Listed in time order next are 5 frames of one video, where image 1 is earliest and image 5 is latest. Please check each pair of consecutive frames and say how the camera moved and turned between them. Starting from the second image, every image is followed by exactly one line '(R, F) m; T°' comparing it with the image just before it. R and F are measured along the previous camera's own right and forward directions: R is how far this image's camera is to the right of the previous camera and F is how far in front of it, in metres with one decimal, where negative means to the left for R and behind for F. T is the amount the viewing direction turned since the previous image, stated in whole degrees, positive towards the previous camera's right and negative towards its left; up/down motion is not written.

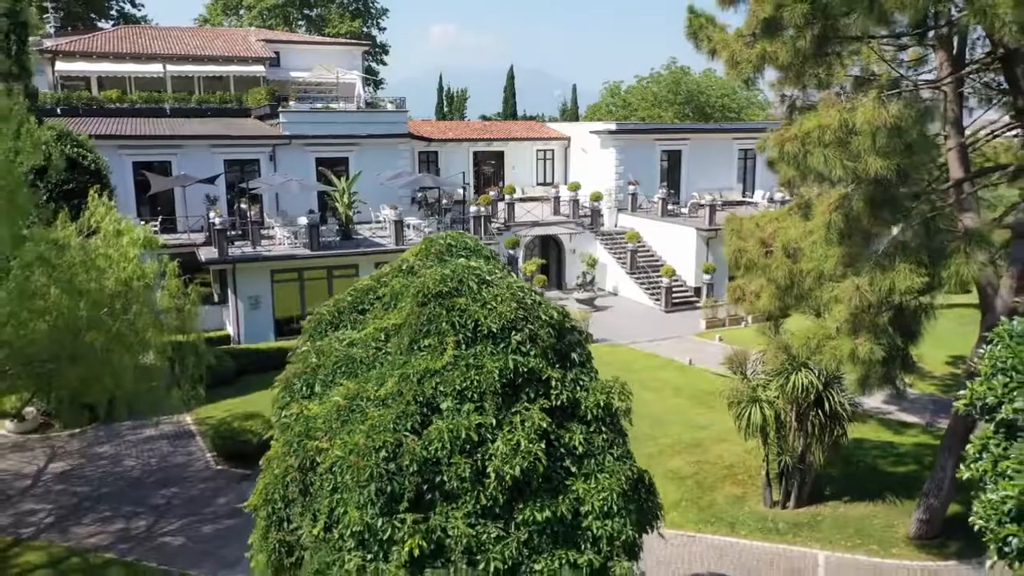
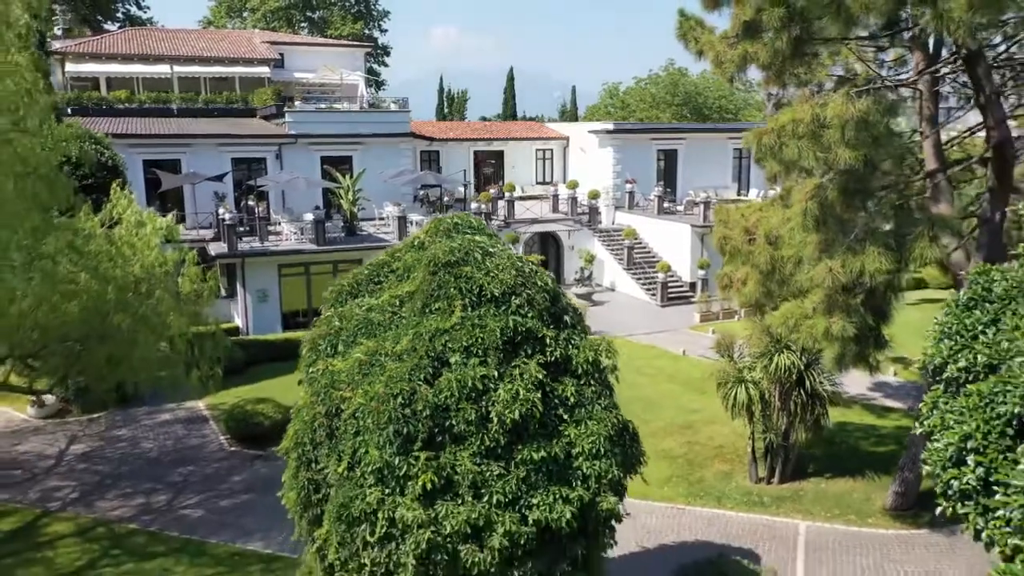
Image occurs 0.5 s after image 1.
(0.0, -0.7) m; 0°
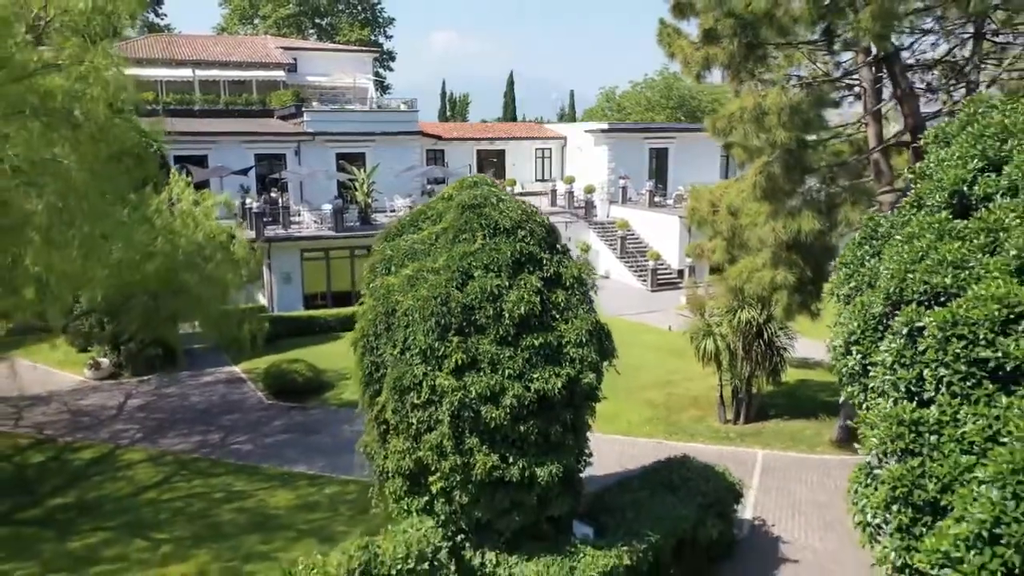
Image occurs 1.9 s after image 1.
(-0.1, -2.2) m; 0°
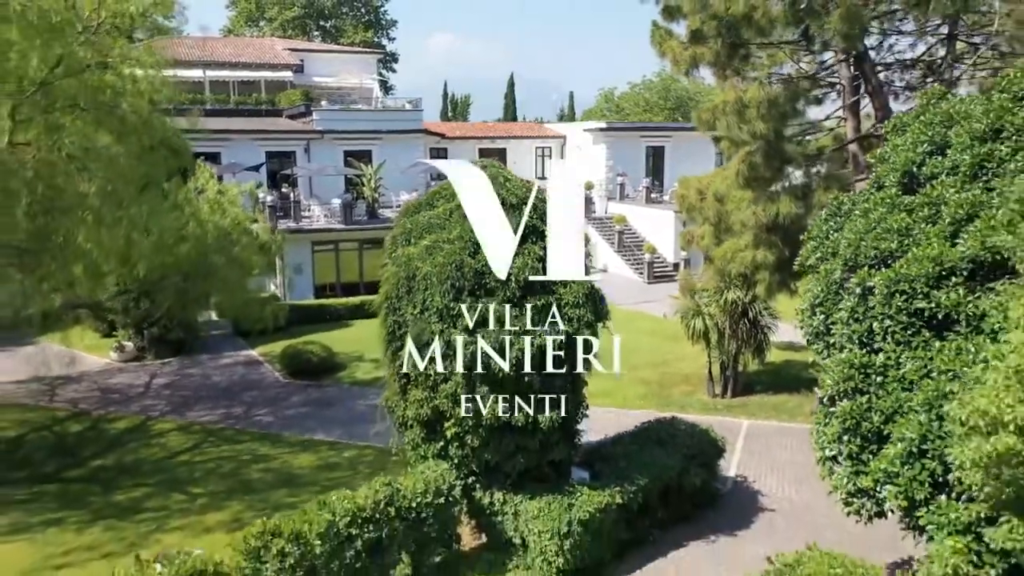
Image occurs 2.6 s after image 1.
(-0.1, -1.1) m; 0°
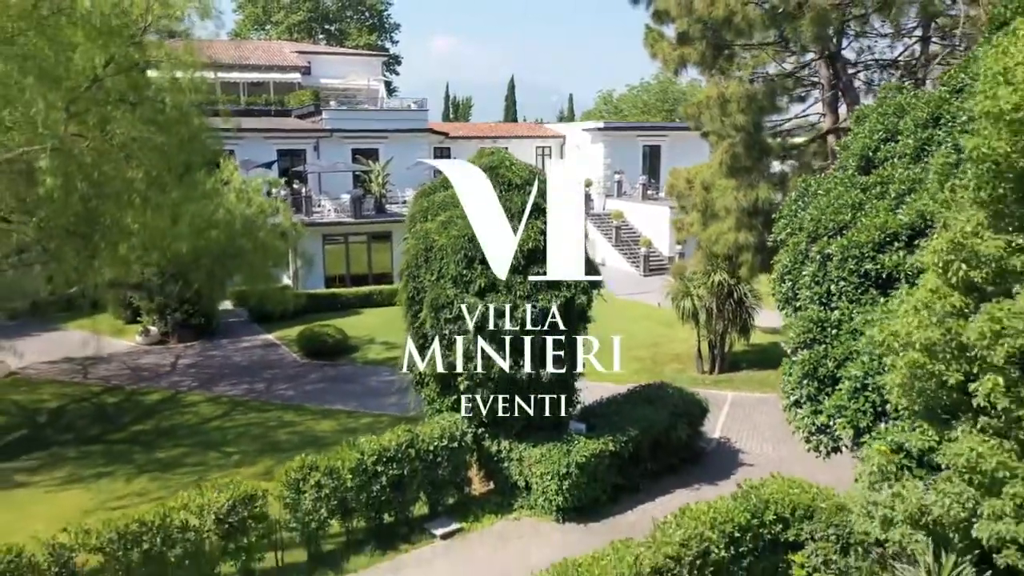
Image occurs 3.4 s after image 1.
(-0.1, -1.3) m; 0°
